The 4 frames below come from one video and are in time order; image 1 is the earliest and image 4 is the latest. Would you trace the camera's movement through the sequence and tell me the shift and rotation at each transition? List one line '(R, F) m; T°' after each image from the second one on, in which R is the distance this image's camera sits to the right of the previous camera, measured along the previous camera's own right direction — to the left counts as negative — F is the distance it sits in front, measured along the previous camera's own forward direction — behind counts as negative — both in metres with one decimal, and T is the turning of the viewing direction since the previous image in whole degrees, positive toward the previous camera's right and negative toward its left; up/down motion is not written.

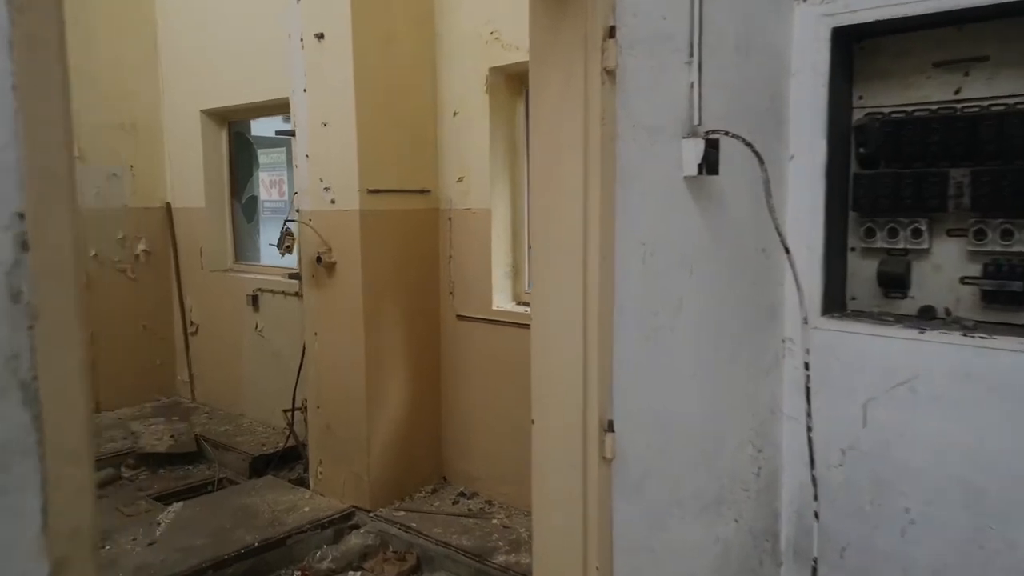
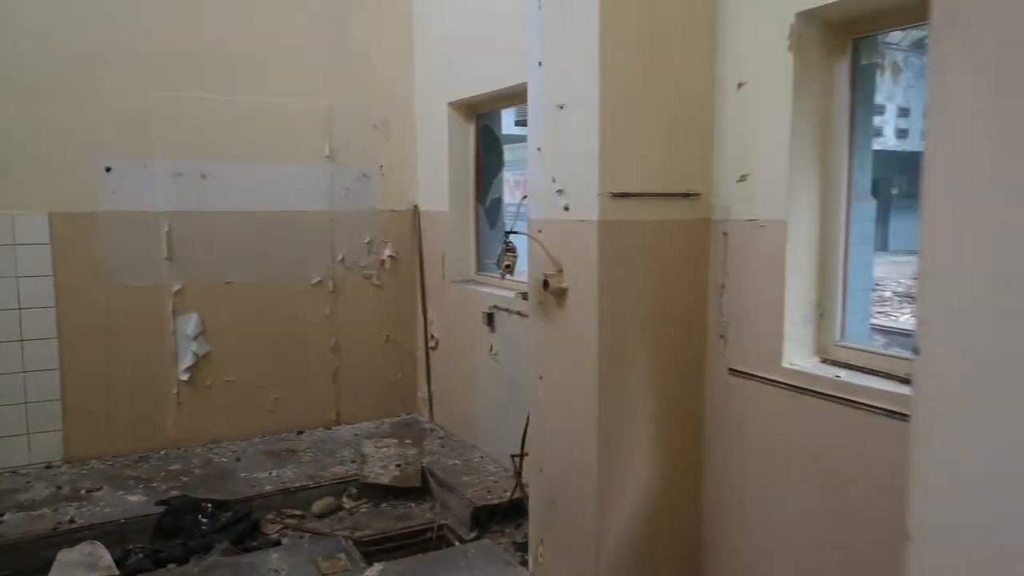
(0.0, +0.8) m; -21°
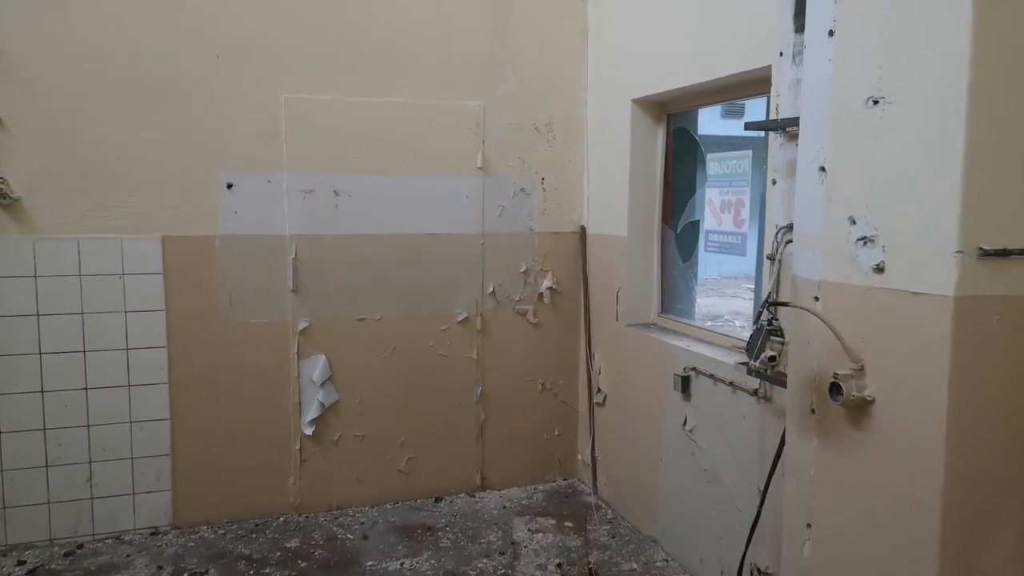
(-0.2, +0.7) m; -10°
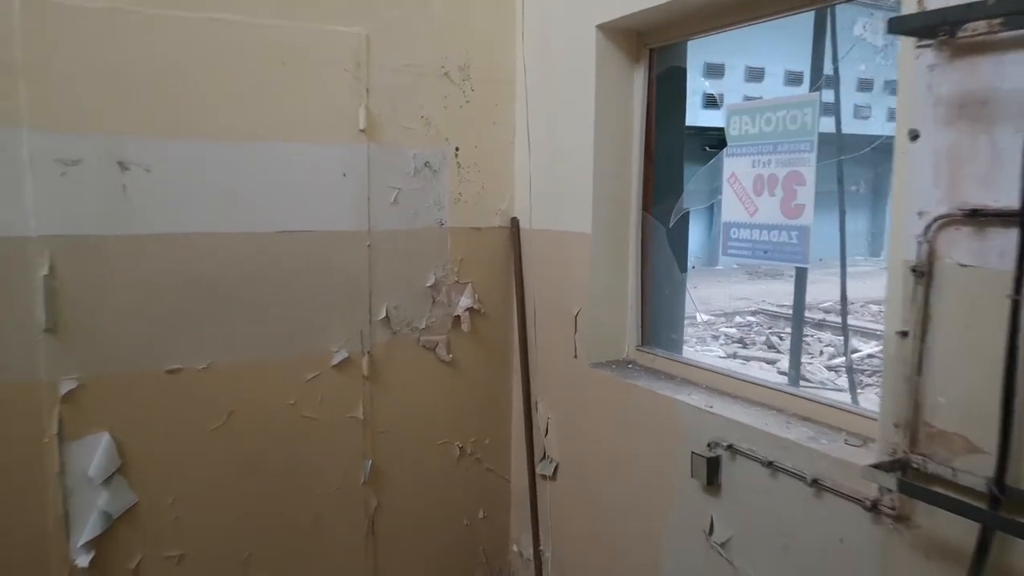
(-0.1, +1.0) m; +10°
